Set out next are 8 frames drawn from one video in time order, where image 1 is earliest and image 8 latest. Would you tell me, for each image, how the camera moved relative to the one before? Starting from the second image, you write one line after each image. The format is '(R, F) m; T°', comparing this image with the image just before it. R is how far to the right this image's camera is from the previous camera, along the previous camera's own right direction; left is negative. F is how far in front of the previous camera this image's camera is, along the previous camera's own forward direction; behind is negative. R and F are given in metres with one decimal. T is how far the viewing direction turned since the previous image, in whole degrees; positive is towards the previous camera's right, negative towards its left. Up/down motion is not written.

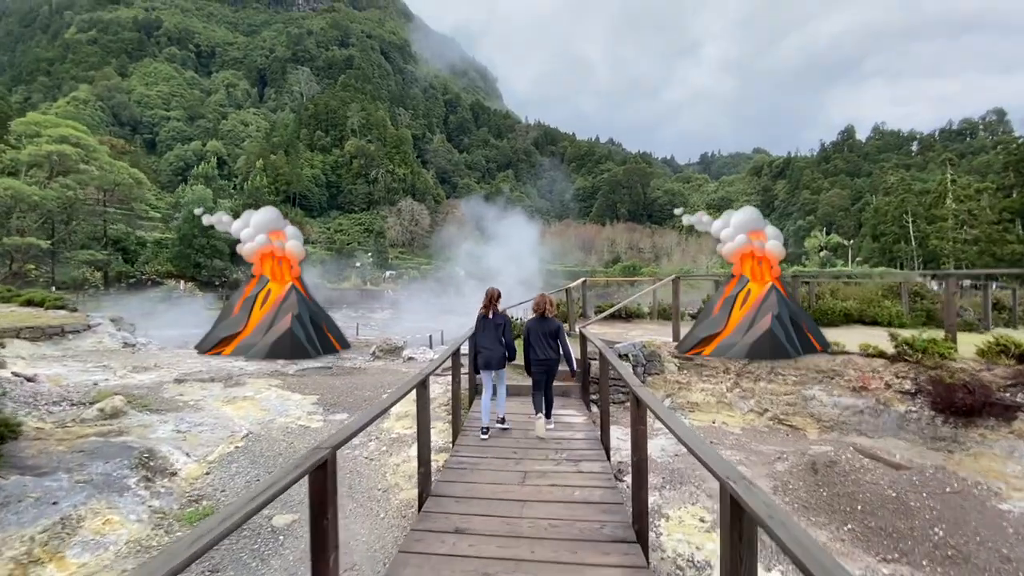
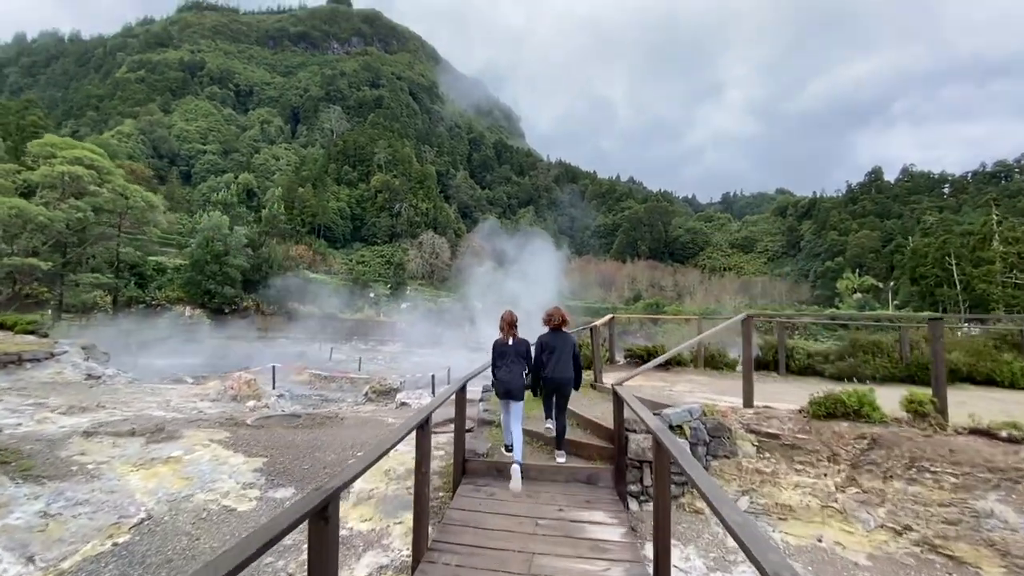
(+0.1, +1.4) m; -2°
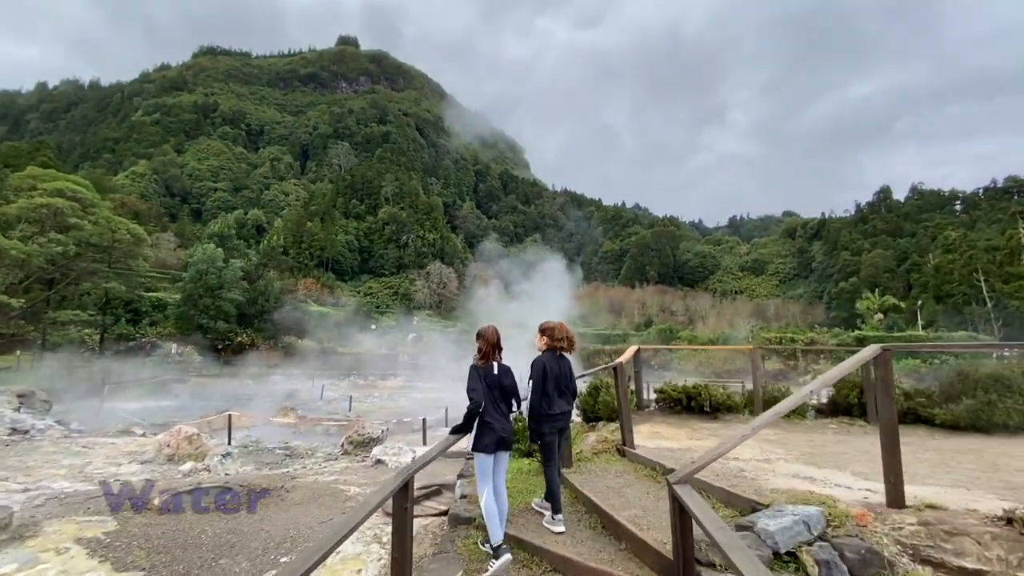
(+0.2, +1.5) m; -1°
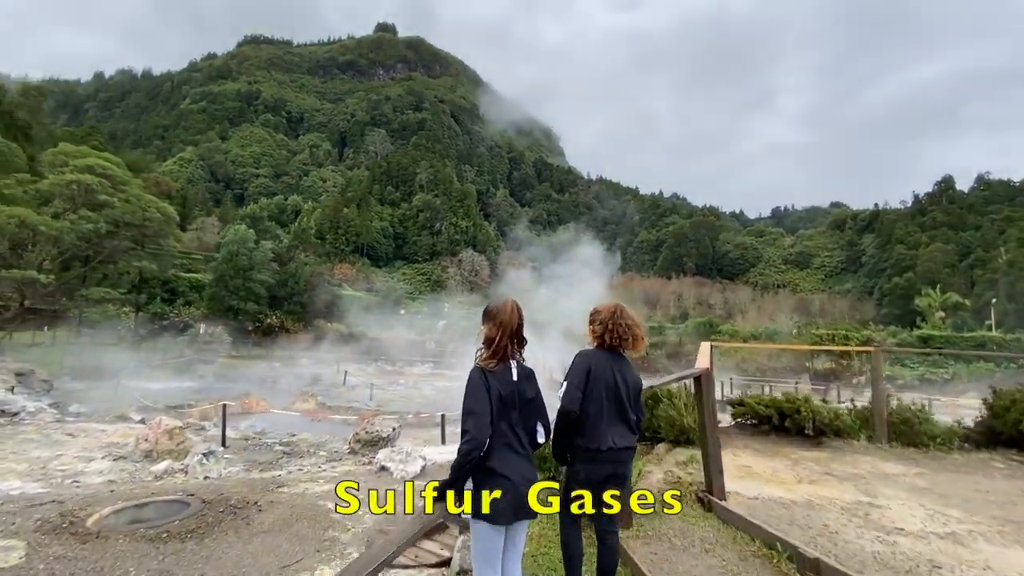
(0.0, +1.2) m; -4°
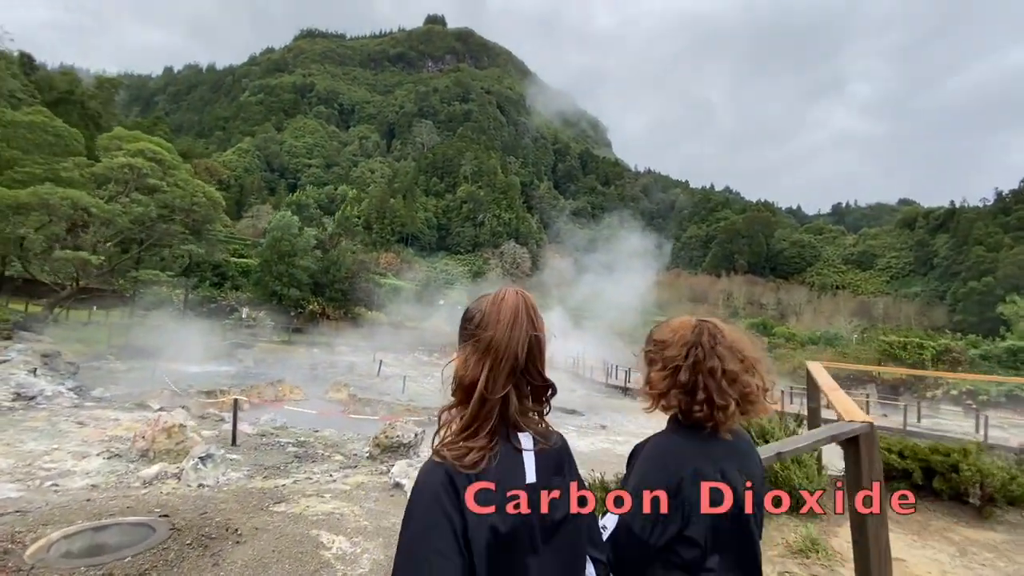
(0.0, +0.9) m; -5°
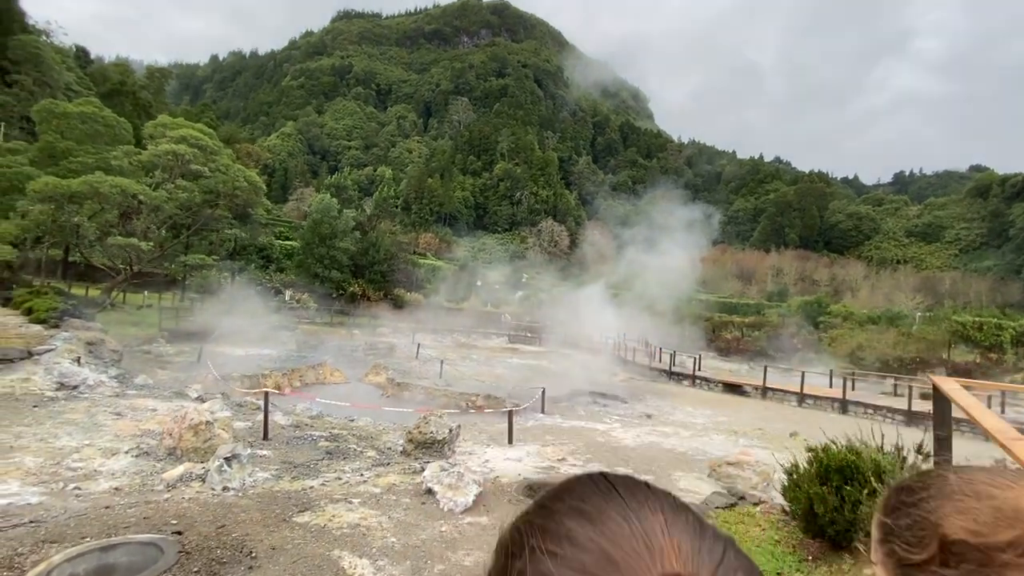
(0.0, +0.6) m; -5°
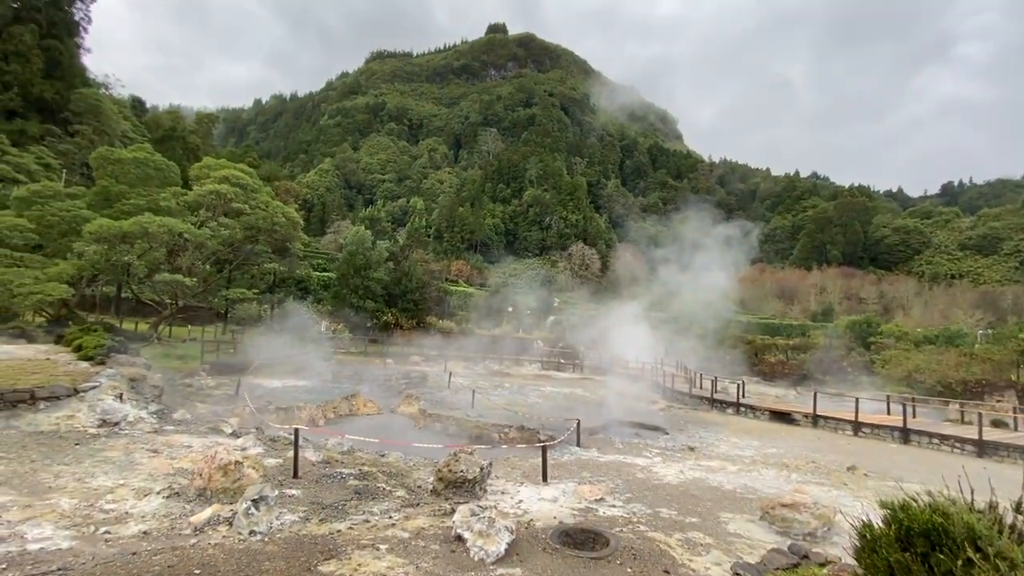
(0.0, +0.2) m; -4°
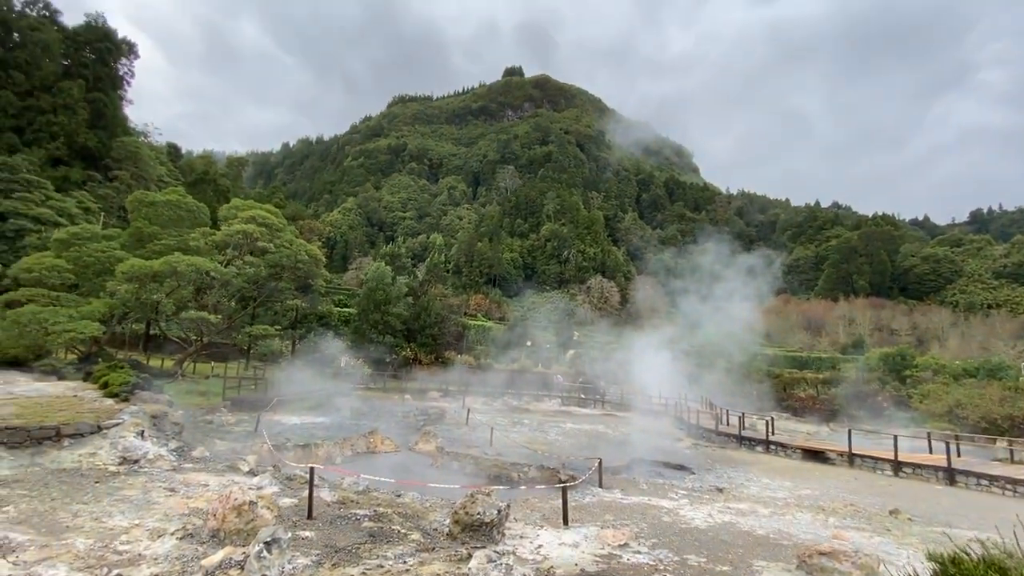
(0.0, 0.0) m; -2°
